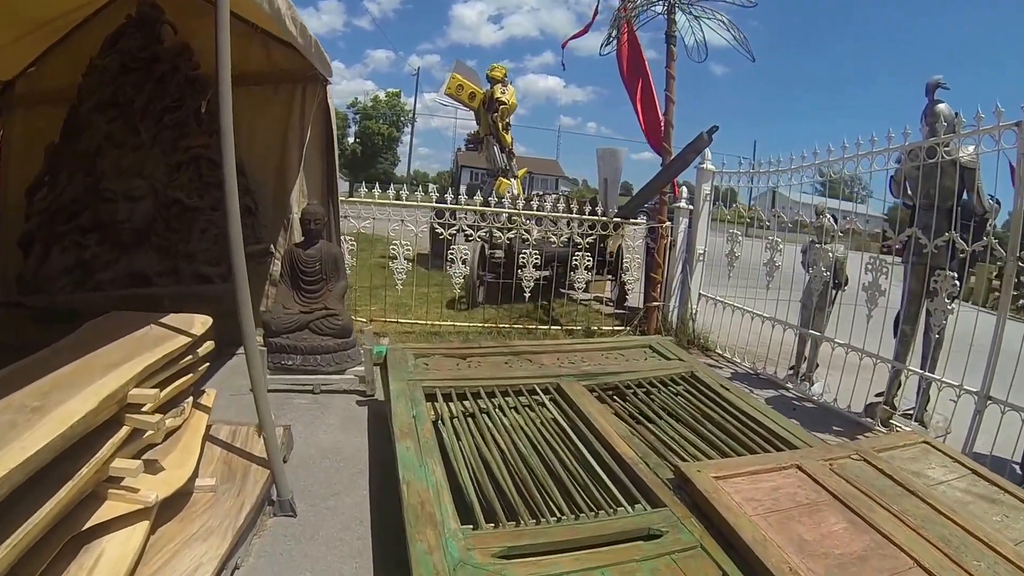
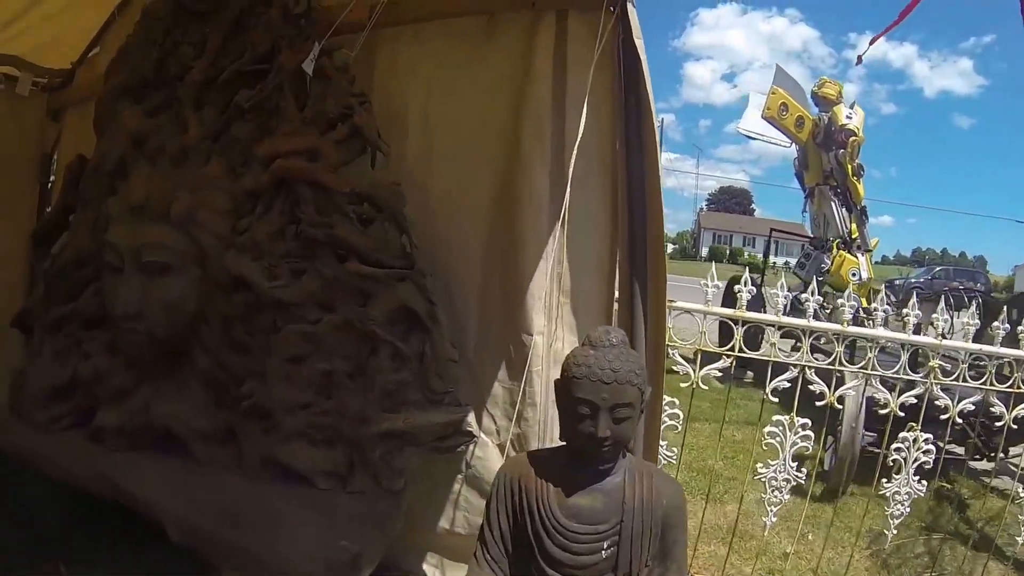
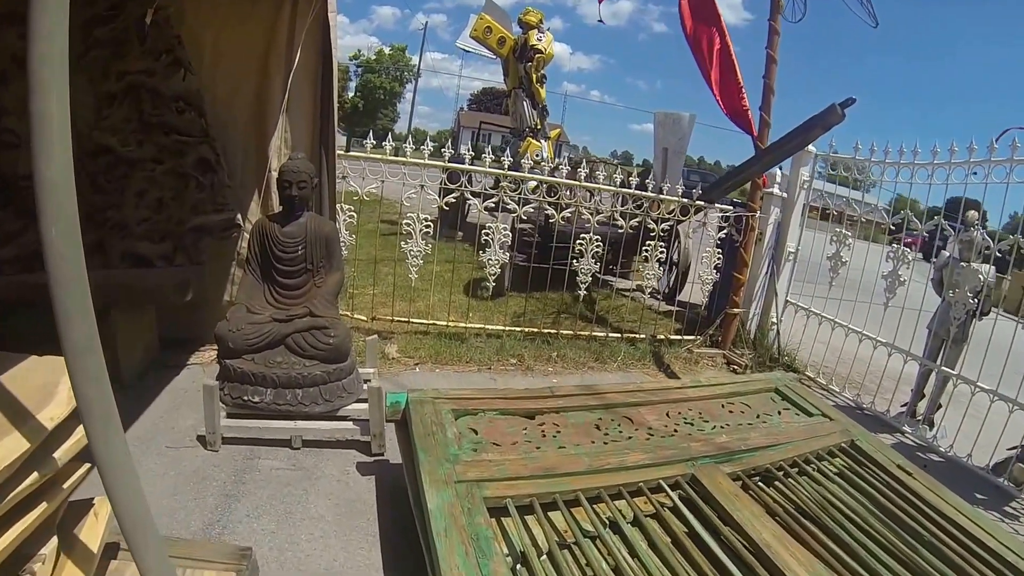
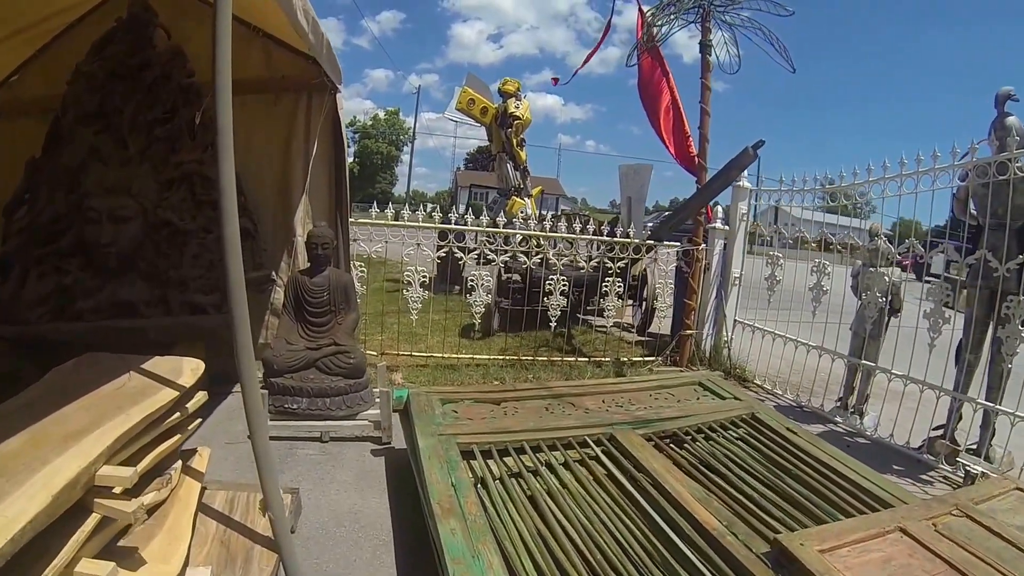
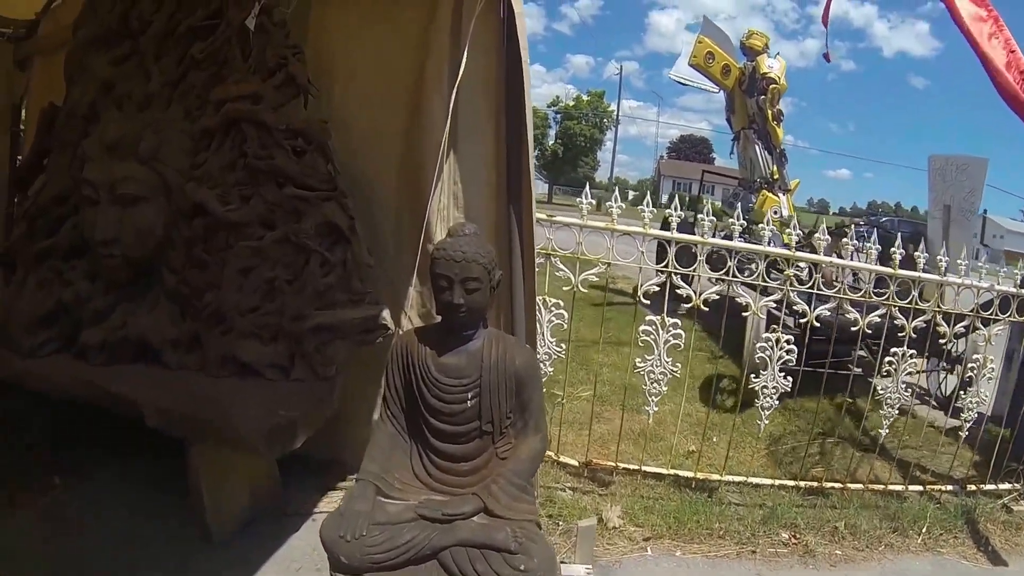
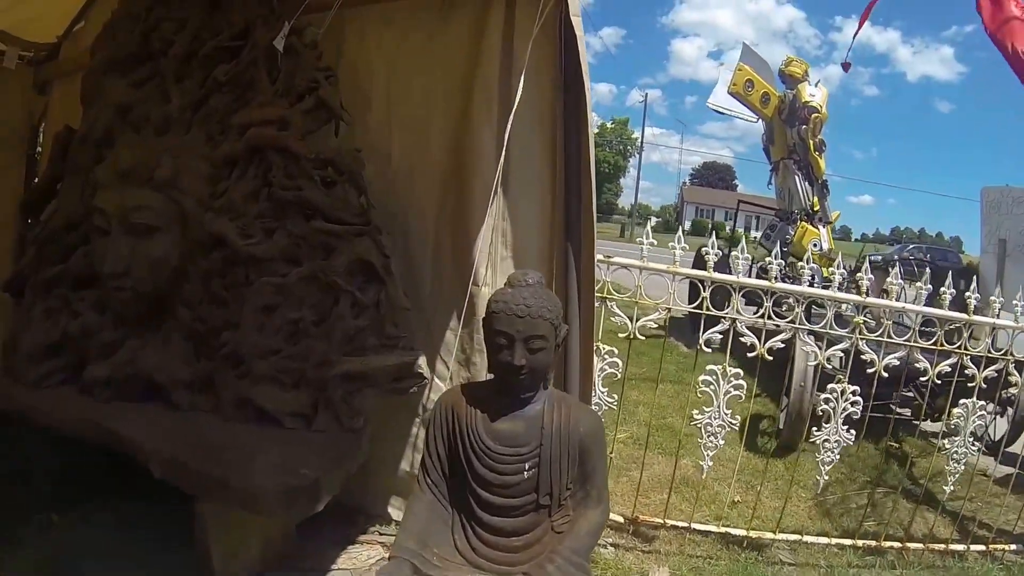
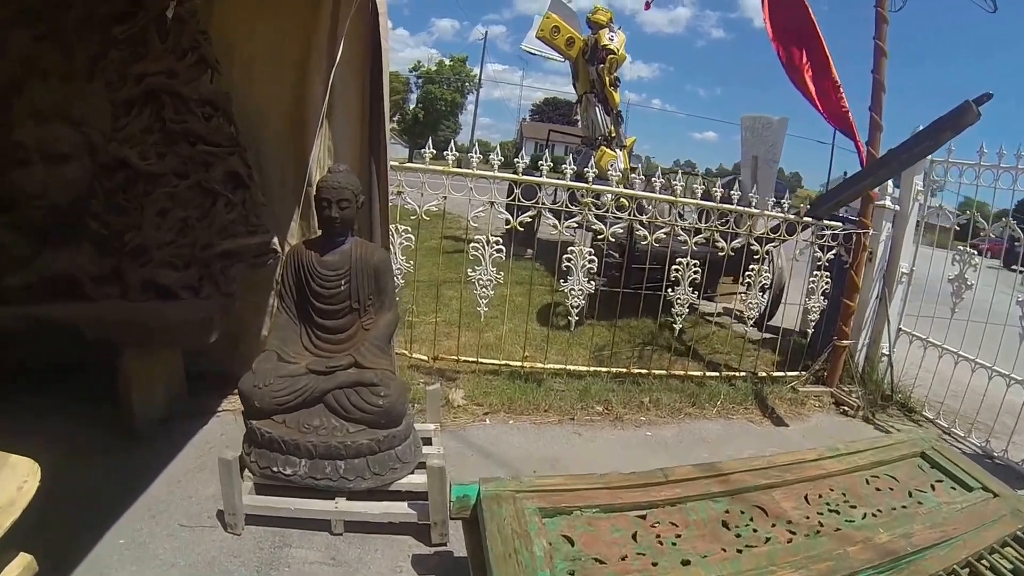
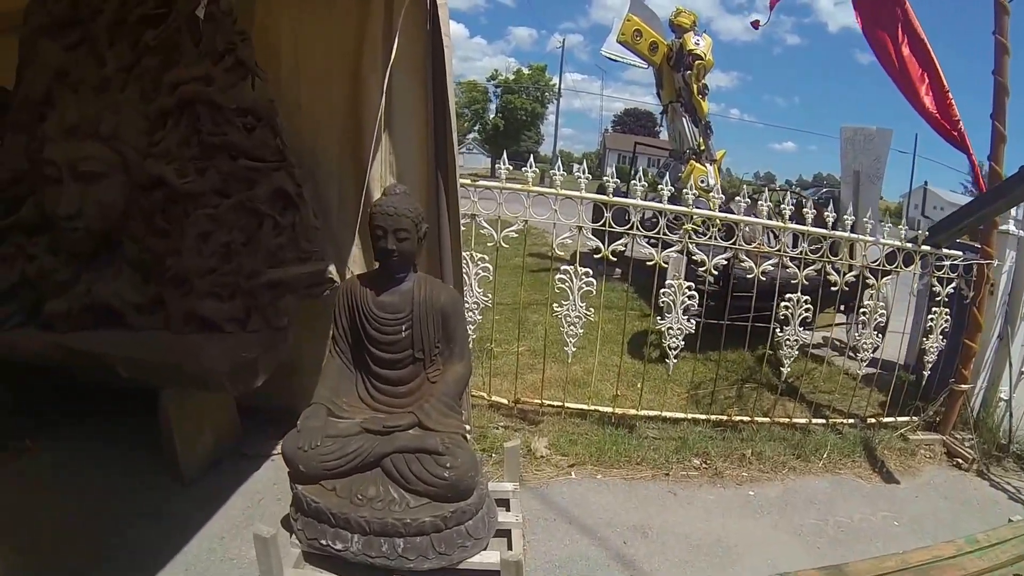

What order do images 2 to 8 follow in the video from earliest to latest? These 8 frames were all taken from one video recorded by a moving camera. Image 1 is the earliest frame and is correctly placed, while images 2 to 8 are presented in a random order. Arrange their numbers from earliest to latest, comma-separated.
4, 3, 7, 8, 5, 6, 2
